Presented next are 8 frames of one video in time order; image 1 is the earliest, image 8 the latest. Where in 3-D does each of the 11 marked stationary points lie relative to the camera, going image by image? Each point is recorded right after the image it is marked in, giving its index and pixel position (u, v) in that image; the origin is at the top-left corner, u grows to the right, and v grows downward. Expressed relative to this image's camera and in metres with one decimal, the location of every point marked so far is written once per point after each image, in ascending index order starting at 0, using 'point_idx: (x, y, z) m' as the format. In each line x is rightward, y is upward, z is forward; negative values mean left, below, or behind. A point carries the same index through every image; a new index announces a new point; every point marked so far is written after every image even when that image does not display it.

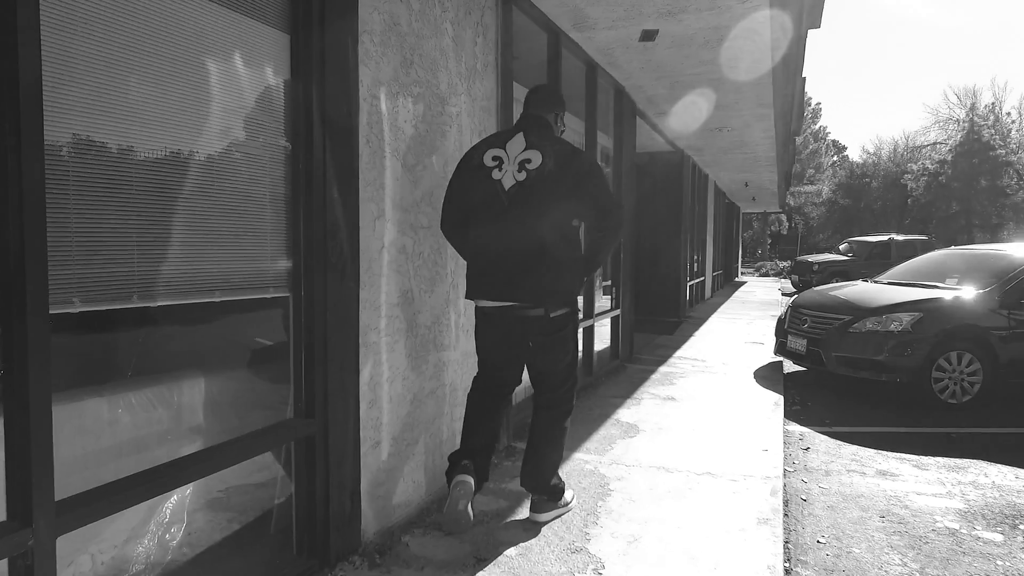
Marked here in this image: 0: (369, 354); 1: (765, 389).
0: (-0.6, -0.3, +2.7) m
1: (+2.3, -0.9, +5.6) m
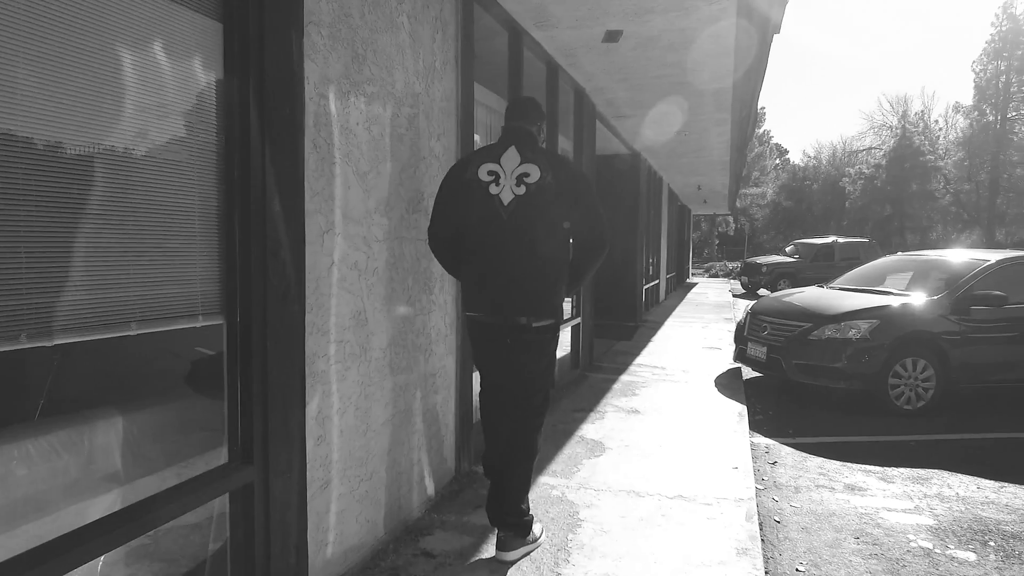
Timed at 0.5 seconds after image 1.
0: (-0.8, -0.4, +2.4) m
1: (+2.0, -1.0, +5.6) m
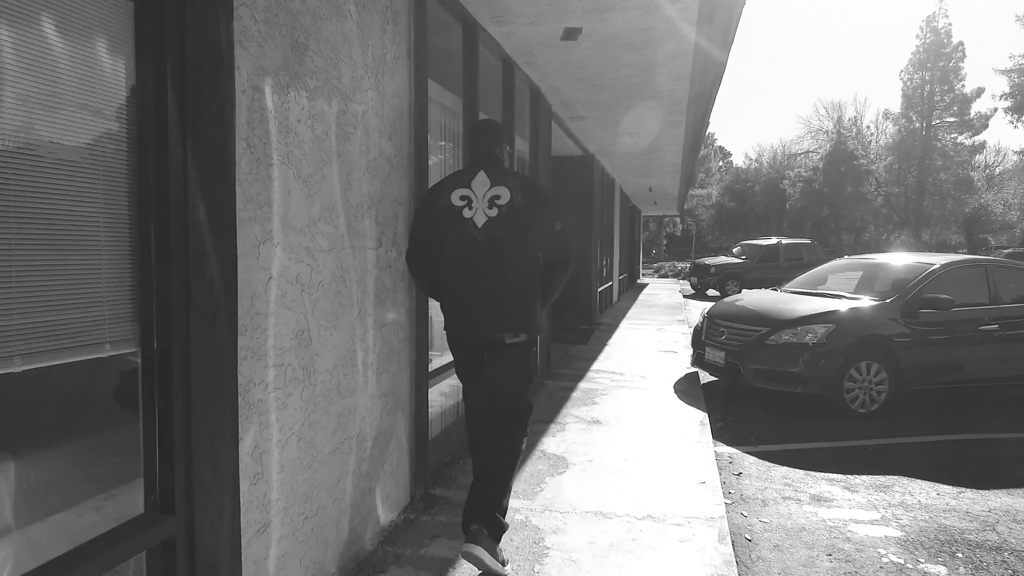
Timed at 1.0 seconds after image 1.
0: (-0.9, -0.4, +2.1) m
1: (+1.6, -1.1, +5.5) m
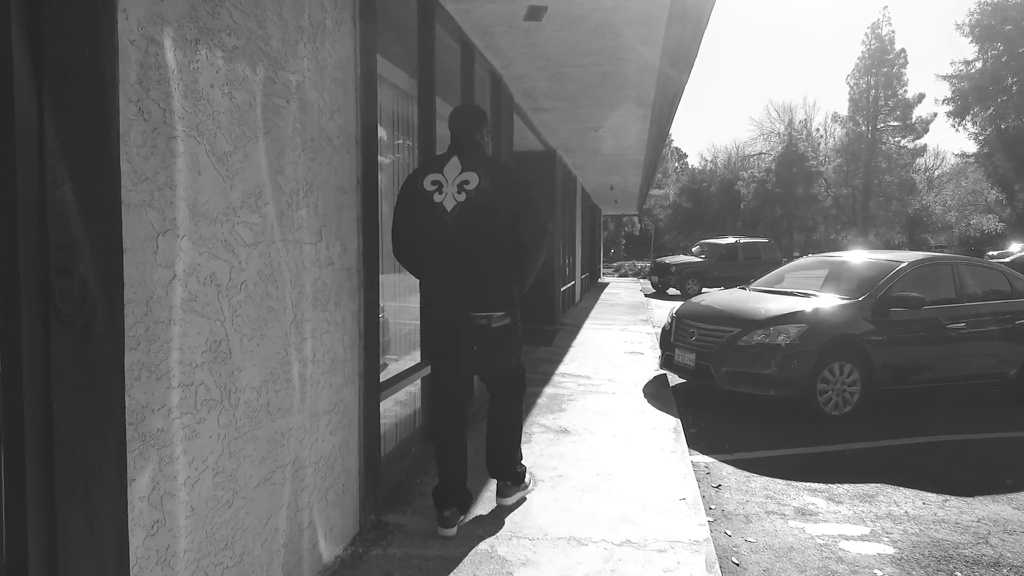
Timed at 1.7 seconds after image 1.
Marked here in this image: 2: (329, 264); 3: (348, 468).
0: (-1.0, -0.4, +1.7) m
1: (+1.2, -1.0, +5.2) m
2: (-0.8, +0.1, +2.6) m
3: (-0.8, -0.8, +2.8) m
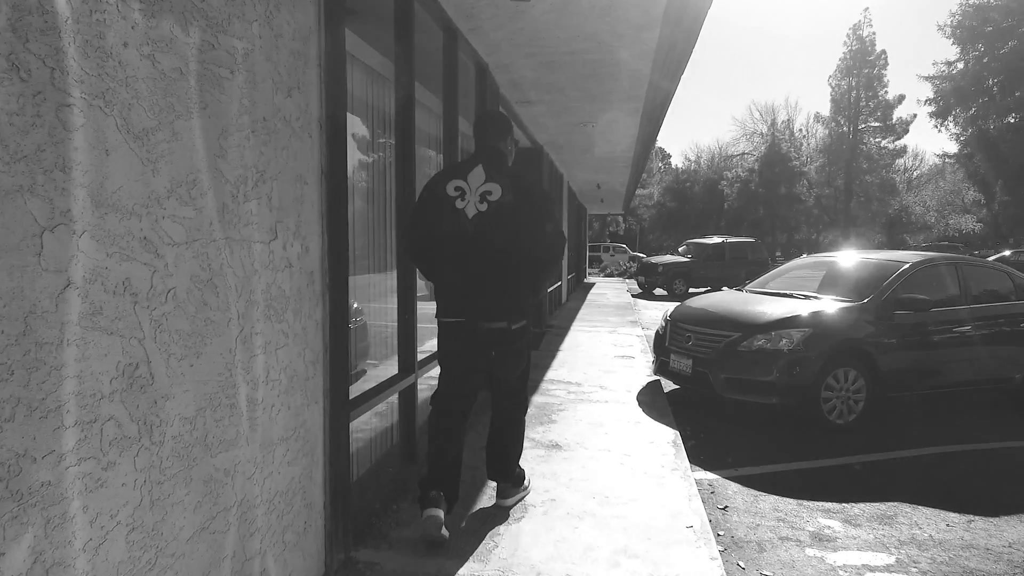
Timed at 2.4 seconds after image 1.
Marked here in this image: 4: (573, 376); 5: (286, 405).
0: (-1.0, -0.5, +1.3) m
1: (+1.1, -1.1, +4.9) m
2: (-0.8, +0.1, +2.2) m
3: (-0.8, -0.9, +2.4) m
4: (+0.6, -0.9, +6.5) m
5: (-0.8, -0.4, +2.3) m
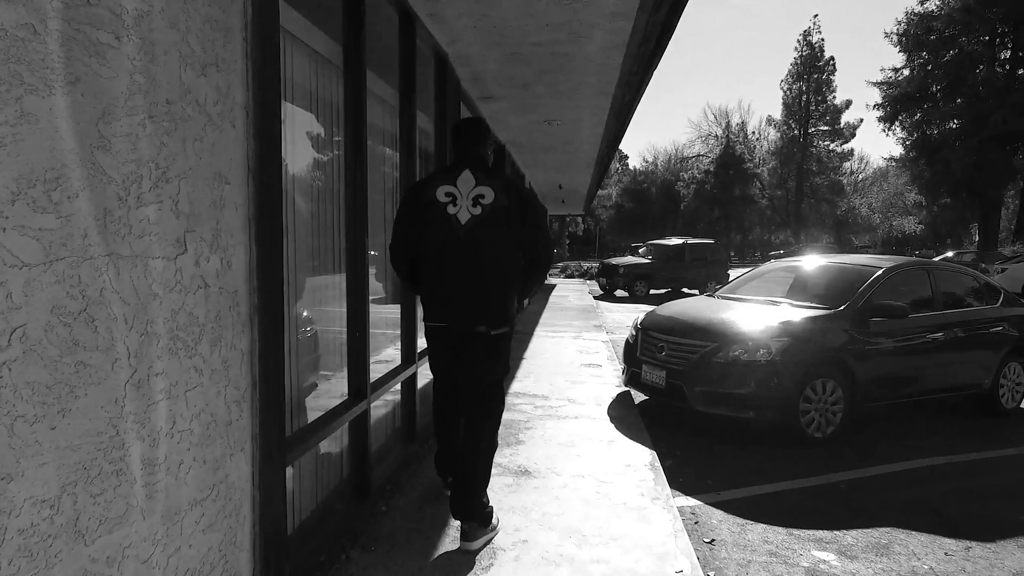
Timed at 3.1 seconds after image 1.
0: (-1.0, -0.5, +0.8) m
1: (+0.9, -1.1, +4.6) m
2: (-0.9, 0.0, +1.8) m
3: (-0.9, -0.9, +2.0) m
4: (+0.3, -1.0, +6.1) m
5: (-0.9, -0.5, +1.8) m
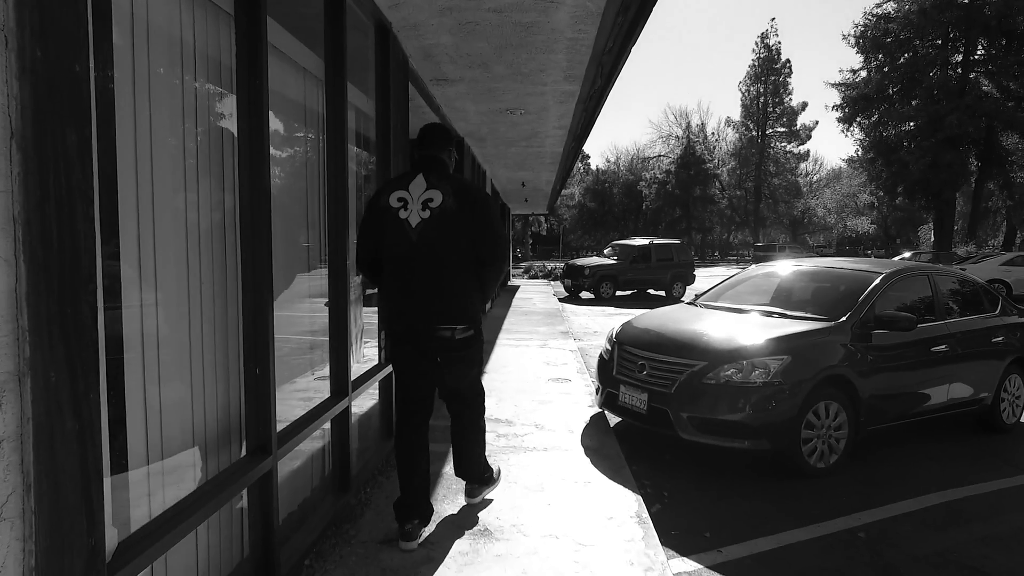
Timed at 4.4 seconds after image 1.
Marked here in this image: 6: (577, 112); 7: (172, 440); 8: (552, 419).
0: (-1.1, -0.6, 0.0) m
1: (+0.6, -1.2, +3.9) m
2: (-1.0, -0.1, +1.0) m
3: (-1.0, -1.0, +1.2) m
4: (-0.1, -1.1, +5.4) m
5: (-1.0, -0.6, +1.0) m
6: (+0.8, +2.1, +7.3) m
7: (-1.2, -0.5, +2.2) m
8: (+0.3, -1.1, +5.2) m
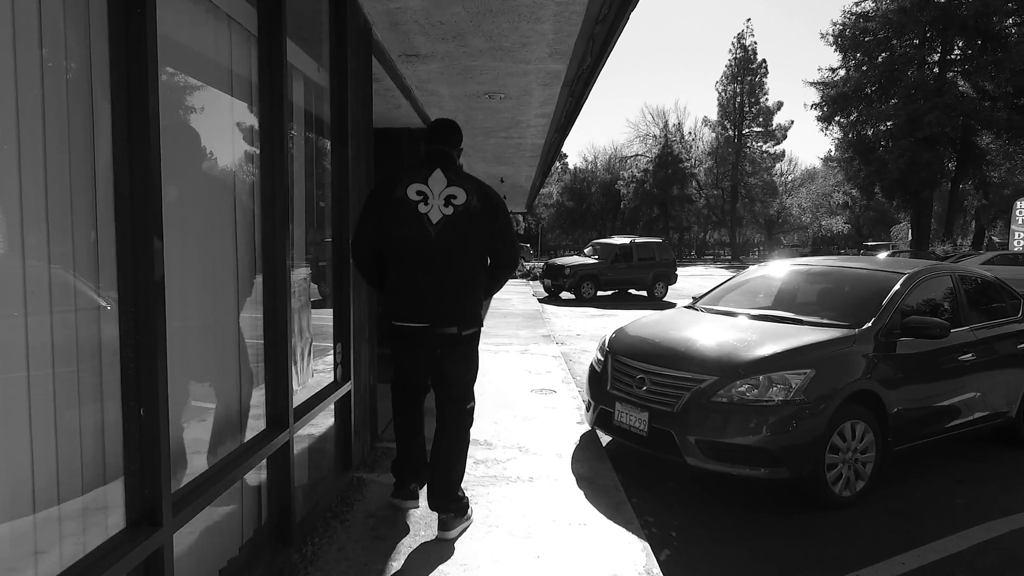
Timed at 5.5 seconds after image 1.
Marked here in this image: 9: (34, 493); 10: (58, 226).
0: (-1.0, -0.7, -0.7) m
1: (+0.5, -1.2, +3.2) m
2: (-1.0, -0.1, +0.3) m
3: (-1.0, -1.0, +0.5) m
4: (-0.2, -1.1, +4.7) m
5: (-1.0, -0.6, +0.3) m
6: (+0.5, +2.1, +6.6) m
7: (-1.2, -0.5, +1.5) m
8: (+0.2, -1.1, +4.5) m
9: (-1.2, -0.5, +1.6) m
10: (-1.2, +0.2, +1.7) m
